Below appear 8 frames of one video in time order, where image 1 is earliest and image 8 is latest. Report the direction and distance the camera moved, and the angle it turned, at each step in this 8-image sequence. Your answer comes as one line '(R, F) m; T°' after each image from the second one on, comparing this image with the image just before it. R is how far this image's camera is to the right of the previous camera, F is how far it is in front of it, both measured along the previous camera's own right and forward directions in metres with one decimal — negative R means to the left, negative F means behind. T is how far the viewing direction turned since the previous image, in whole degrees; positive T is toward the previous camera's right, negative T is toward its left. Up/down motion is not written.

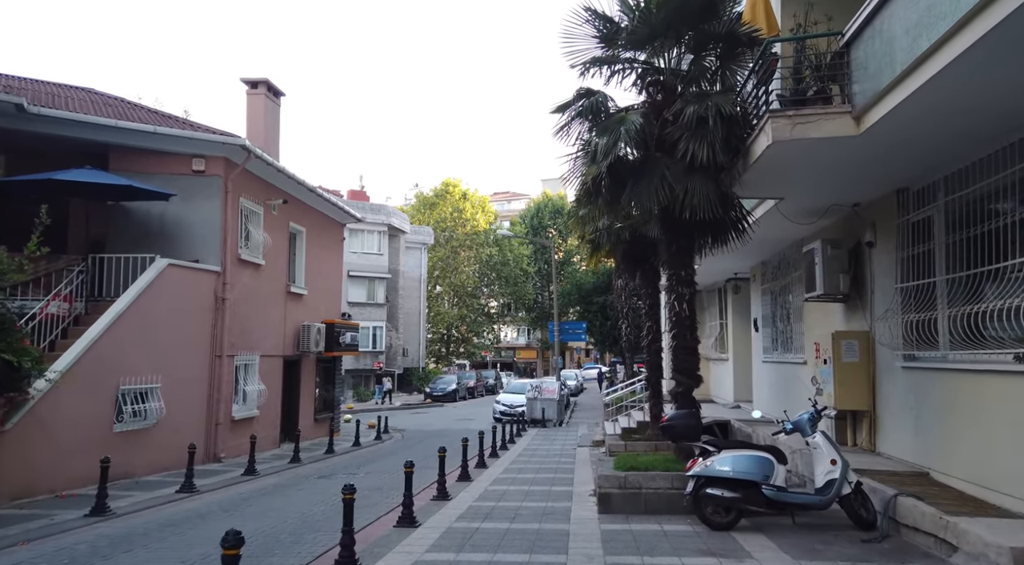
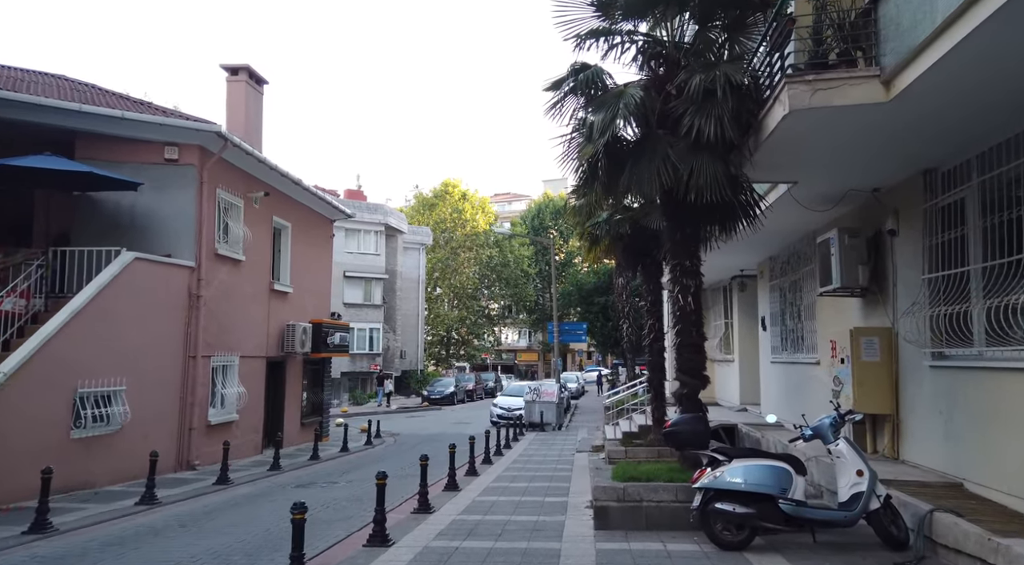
(+0.2, +0.9) m; 0°
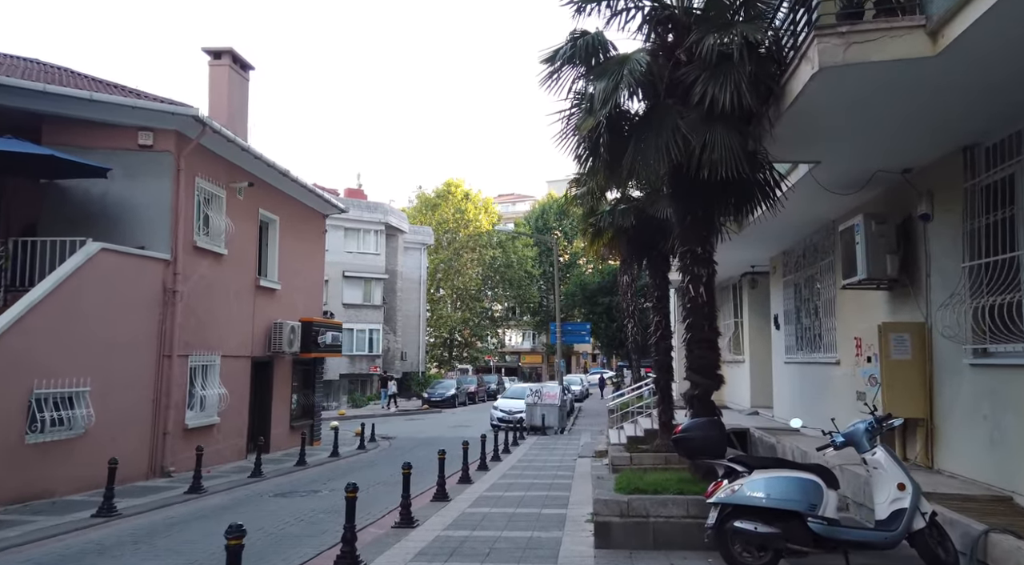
(+0.2, +0.9) m; 0°
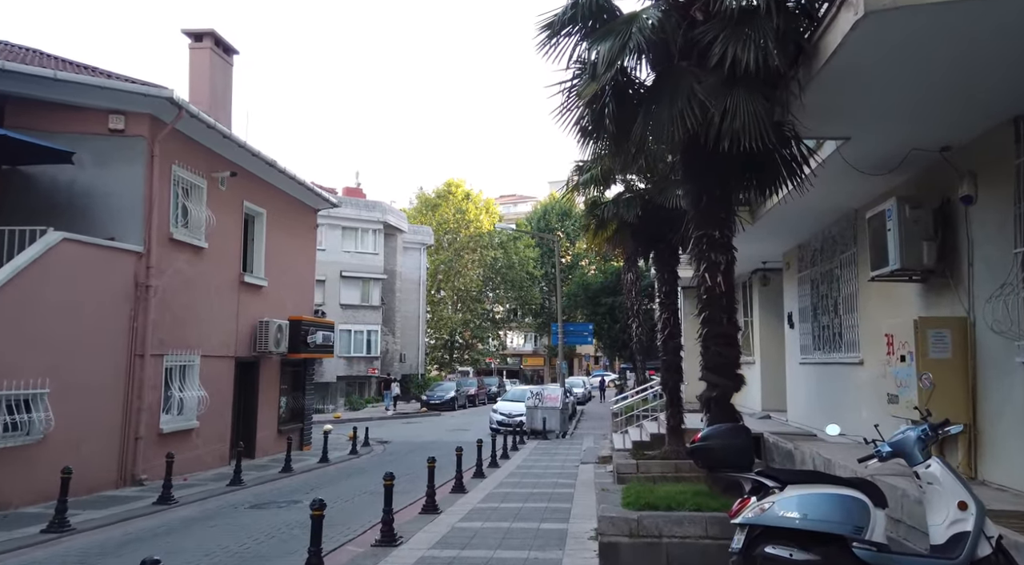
(+0.1, +0.9) m; 0°
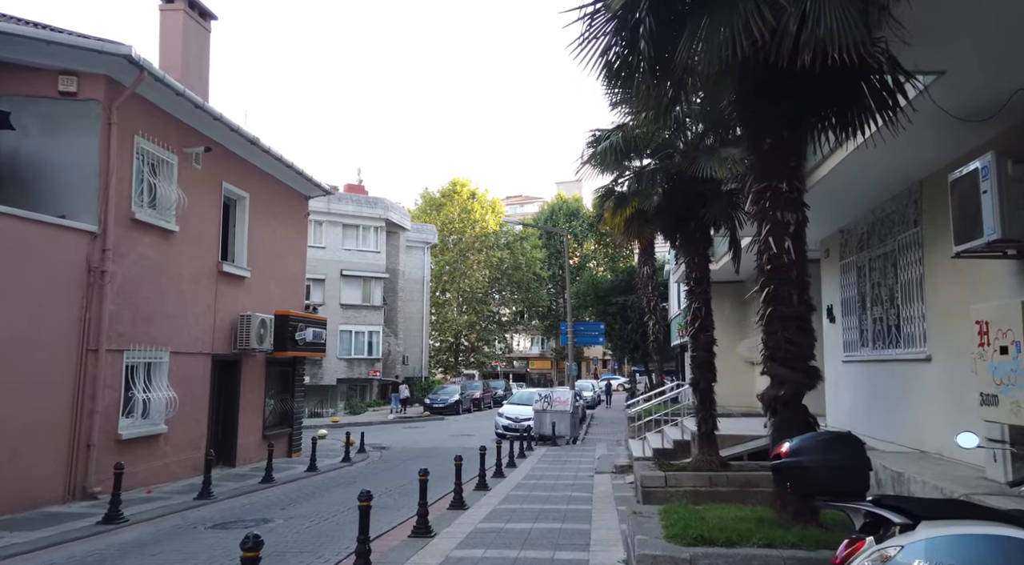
(0.0, +1.6) m; -1°
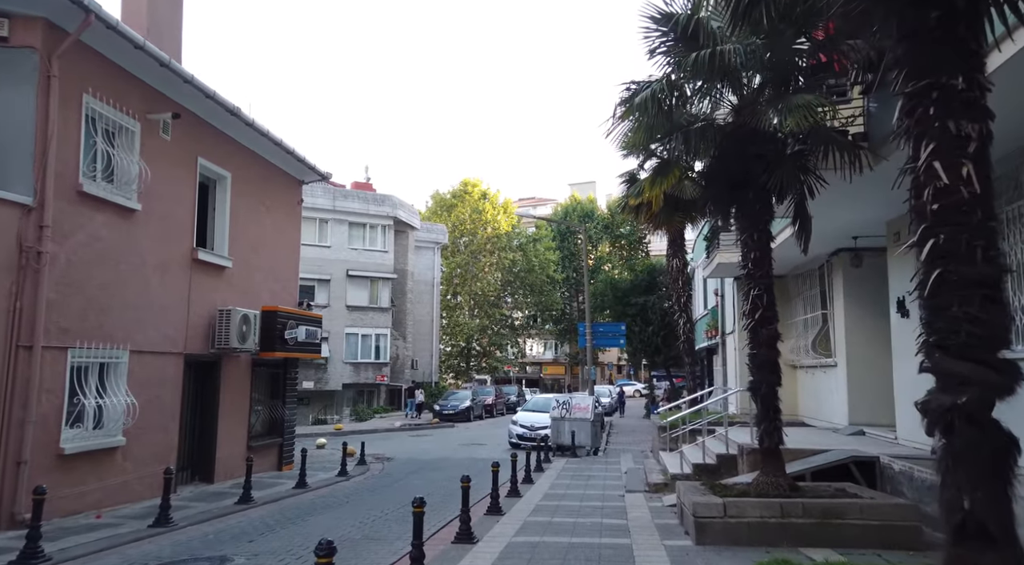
(-0.1, +1.9) m; -1°
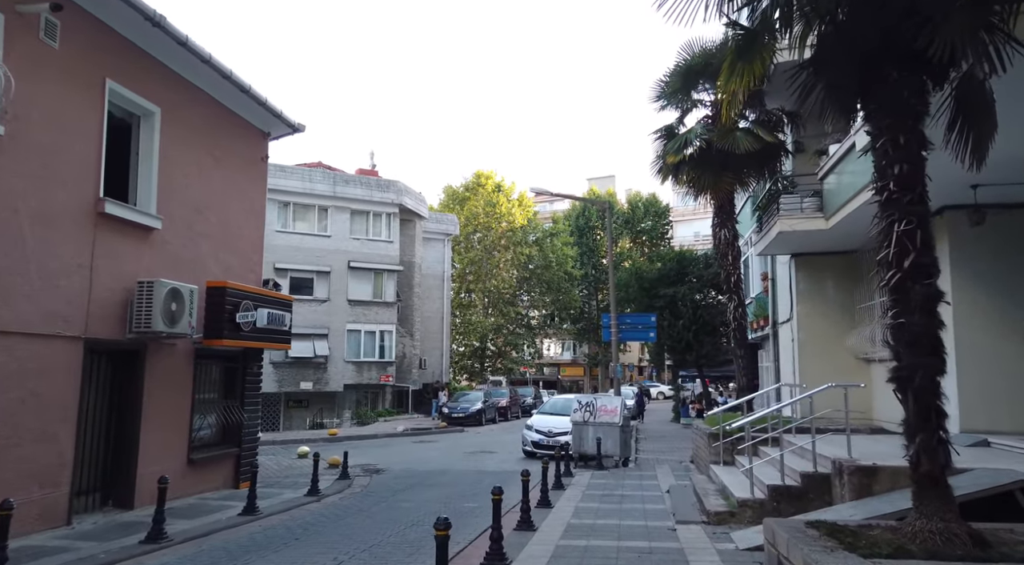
(+0.1, +3.3) m; -1°
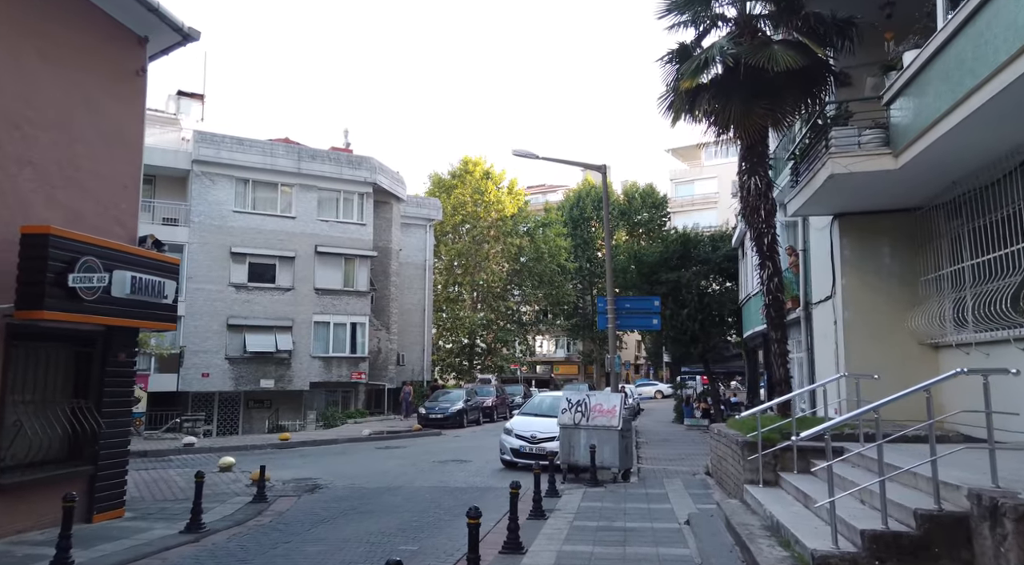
(+0.5, +3.6) m; 0°
